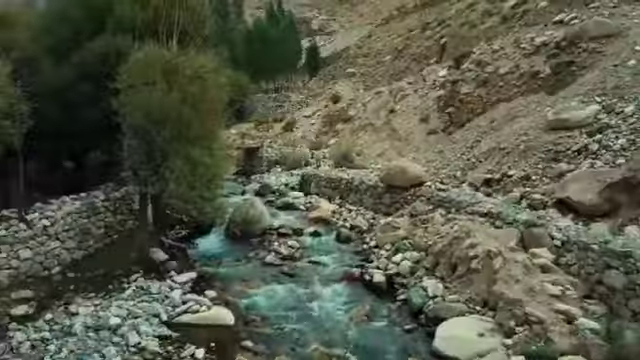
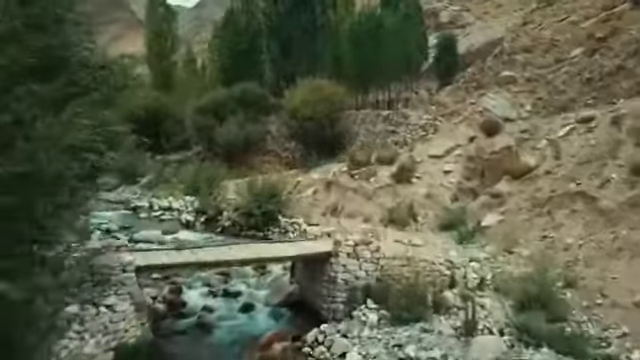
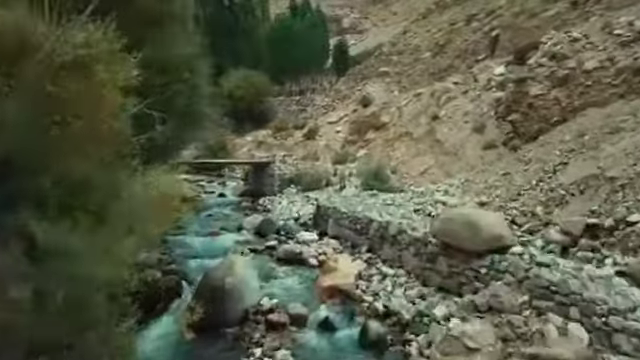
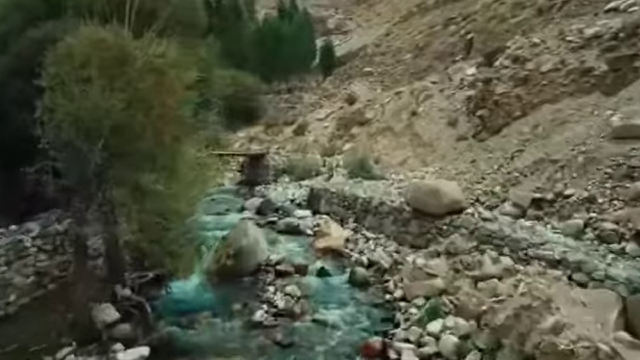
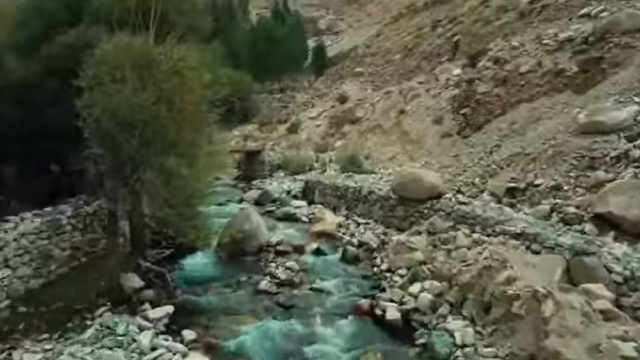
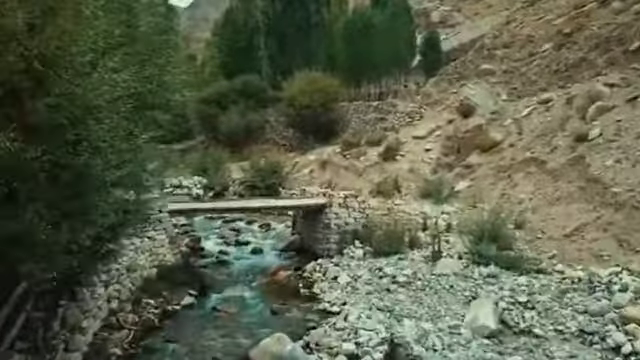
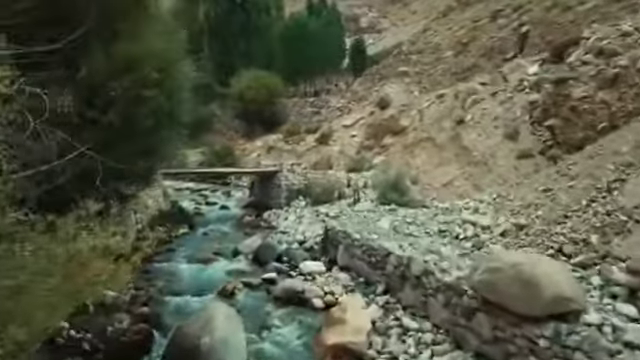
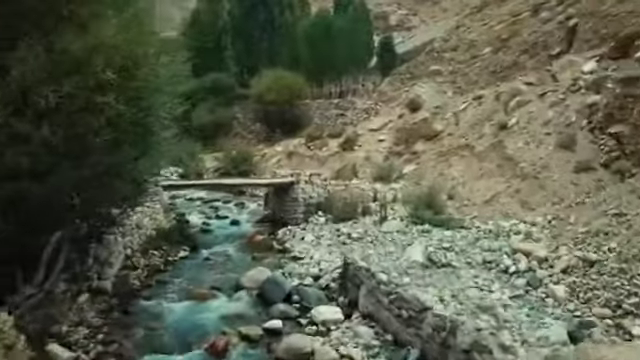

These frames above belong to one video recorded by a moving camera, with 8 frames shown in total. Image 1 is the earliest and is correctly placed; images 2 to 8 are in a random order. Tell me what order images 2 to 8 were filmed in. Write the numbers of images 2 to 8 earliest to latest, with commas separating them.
5, 4, 3, 7, 8, 6, 2
